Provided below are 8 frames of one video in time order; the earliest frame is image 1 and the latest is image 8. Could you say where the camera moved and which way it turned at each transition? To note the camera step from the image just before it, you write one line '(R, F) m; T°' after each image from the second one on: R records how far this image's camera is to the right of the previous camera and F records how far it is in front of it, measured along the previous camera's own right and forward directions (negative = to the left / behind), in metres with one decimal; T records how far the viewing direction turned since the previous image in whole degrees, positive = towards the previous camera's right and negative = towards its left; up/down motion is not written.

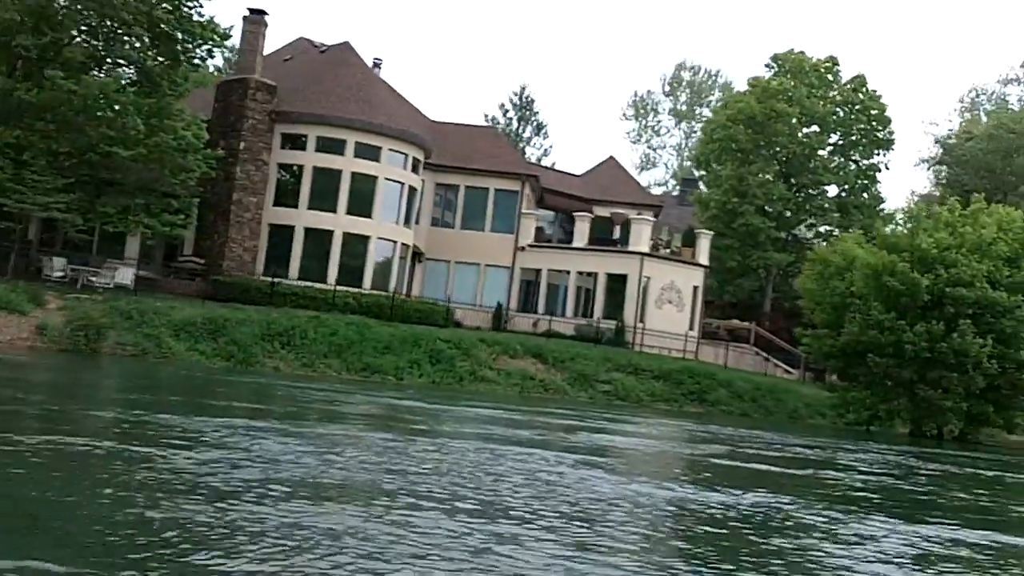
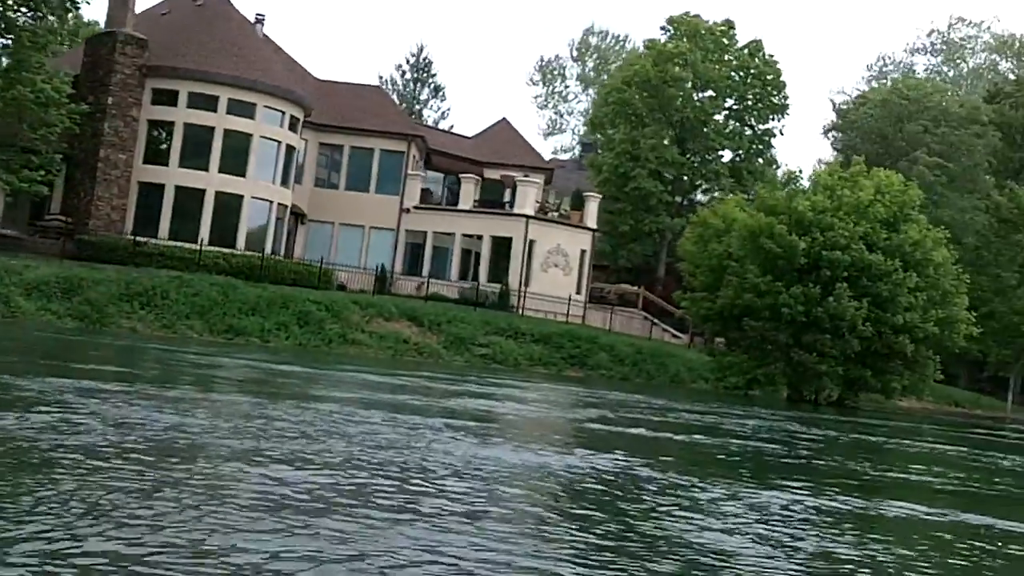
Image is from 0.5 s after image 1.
(+1.6, +0.7) m; +3°
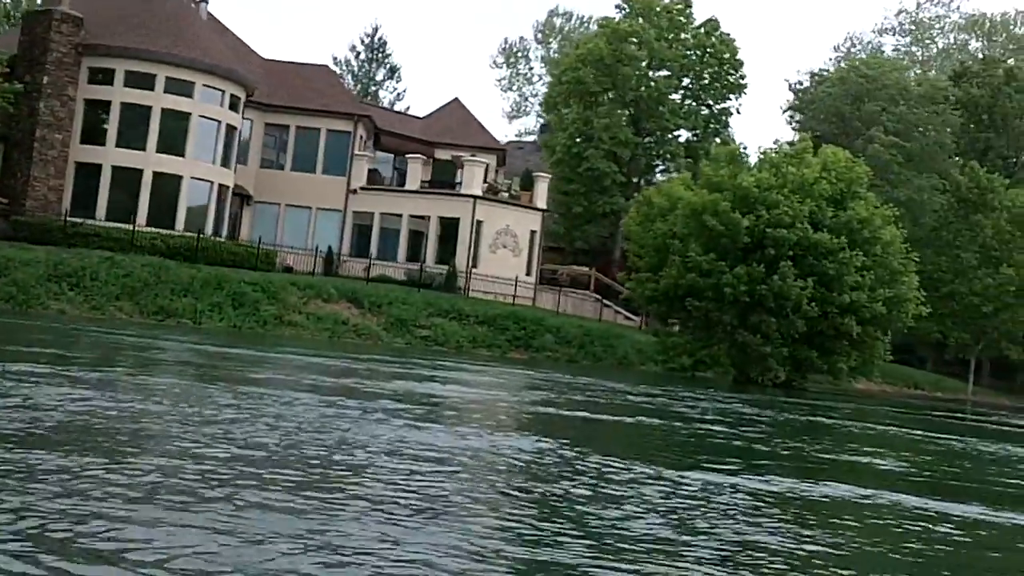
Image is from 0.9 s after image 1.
(+1.2, +0.5) m; +1°
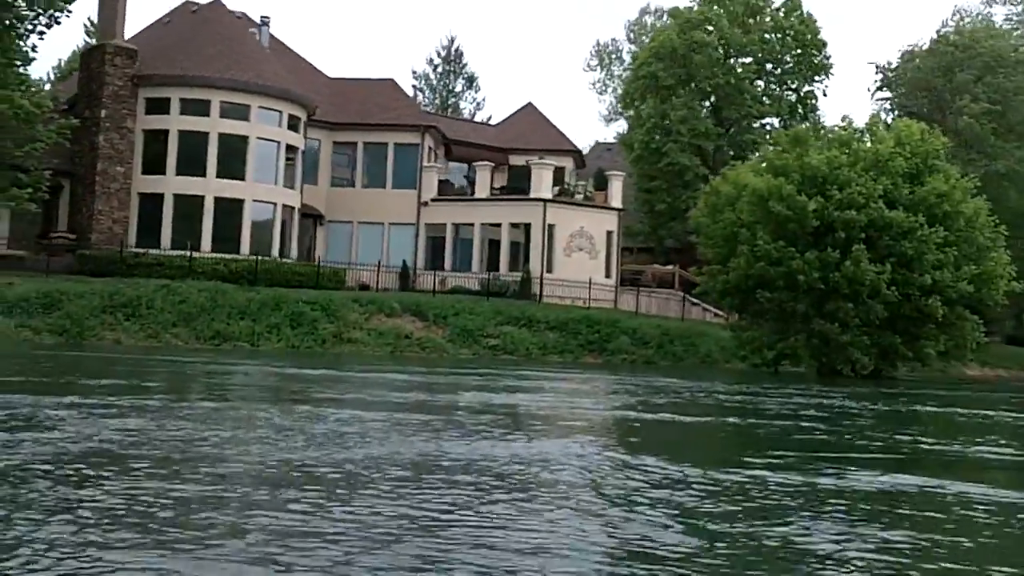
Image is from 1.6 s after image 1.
(+1.8, +1.3) m; -6°
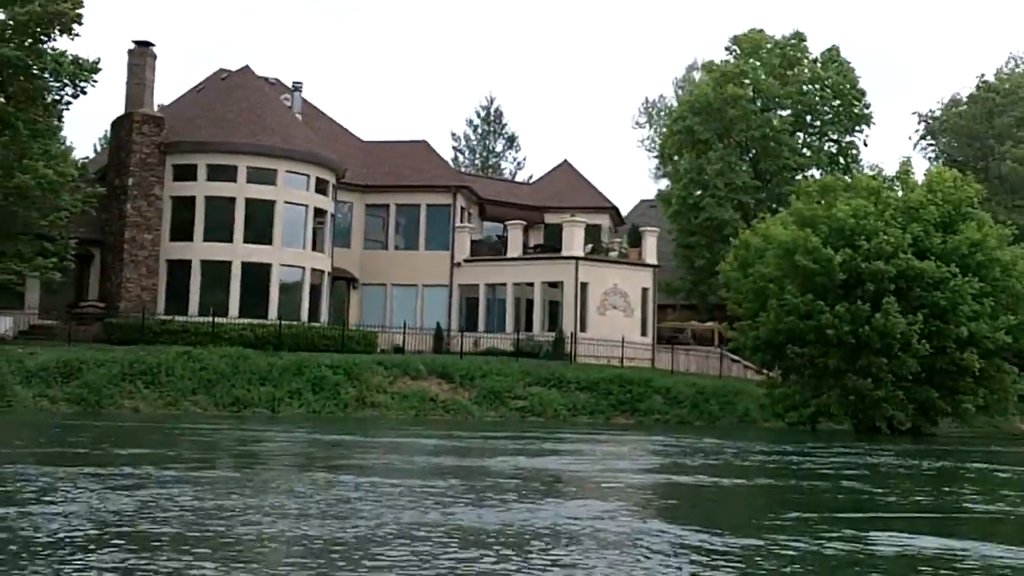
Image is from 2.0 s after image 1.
(+1.1, +0.6) m; -3°
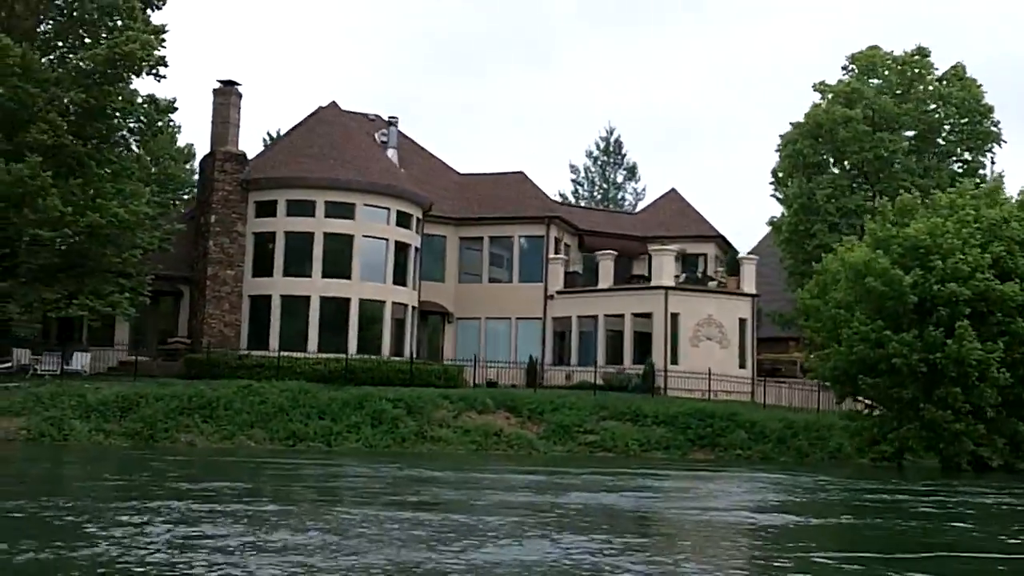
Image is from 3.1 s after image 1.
(+3.2, +1.2) m; -8°
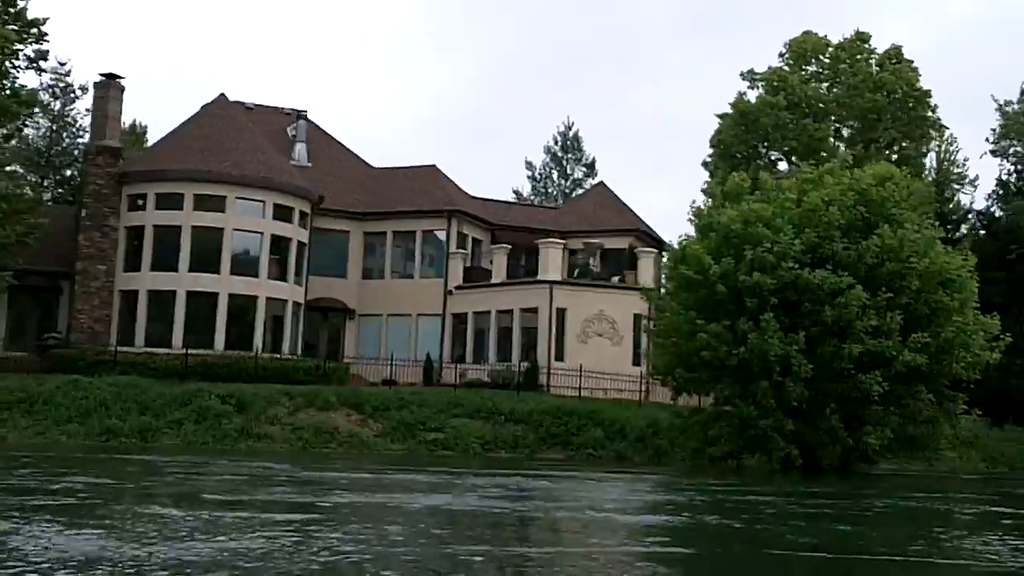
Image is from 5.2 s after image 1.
(+6.4, +1.5) m; -4°
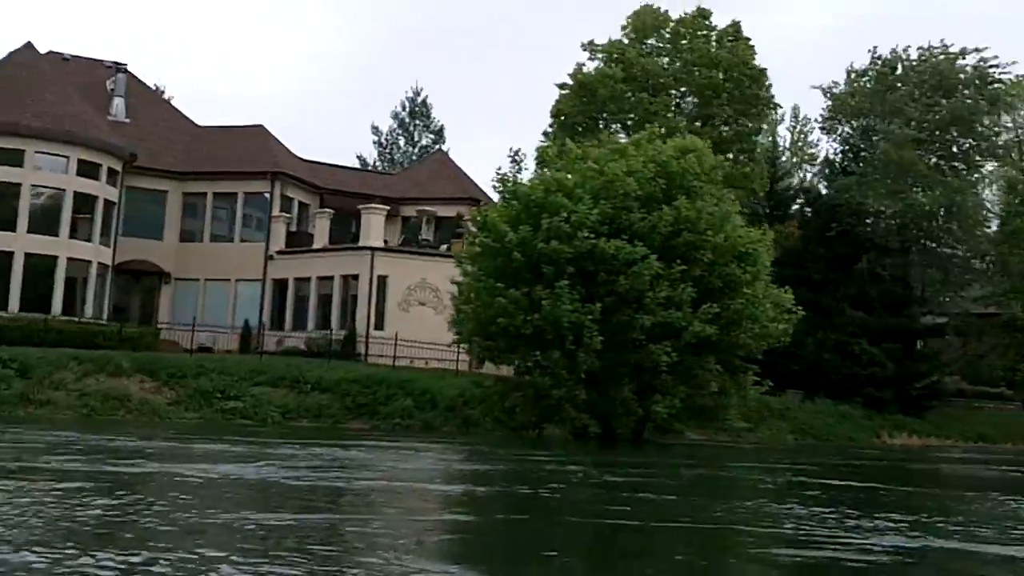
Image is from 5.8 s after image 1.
(+1.9, +1.0) m; +5°
